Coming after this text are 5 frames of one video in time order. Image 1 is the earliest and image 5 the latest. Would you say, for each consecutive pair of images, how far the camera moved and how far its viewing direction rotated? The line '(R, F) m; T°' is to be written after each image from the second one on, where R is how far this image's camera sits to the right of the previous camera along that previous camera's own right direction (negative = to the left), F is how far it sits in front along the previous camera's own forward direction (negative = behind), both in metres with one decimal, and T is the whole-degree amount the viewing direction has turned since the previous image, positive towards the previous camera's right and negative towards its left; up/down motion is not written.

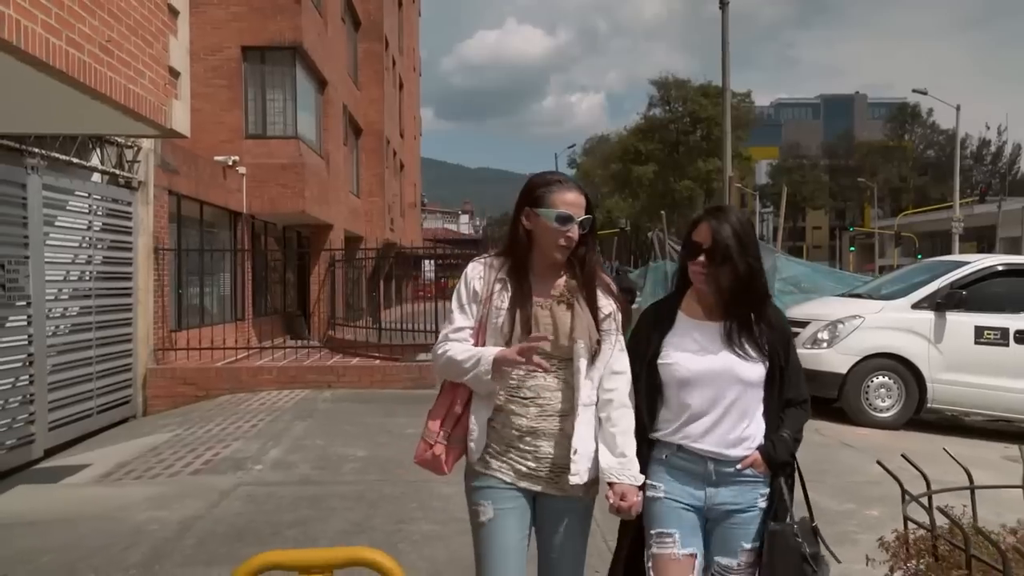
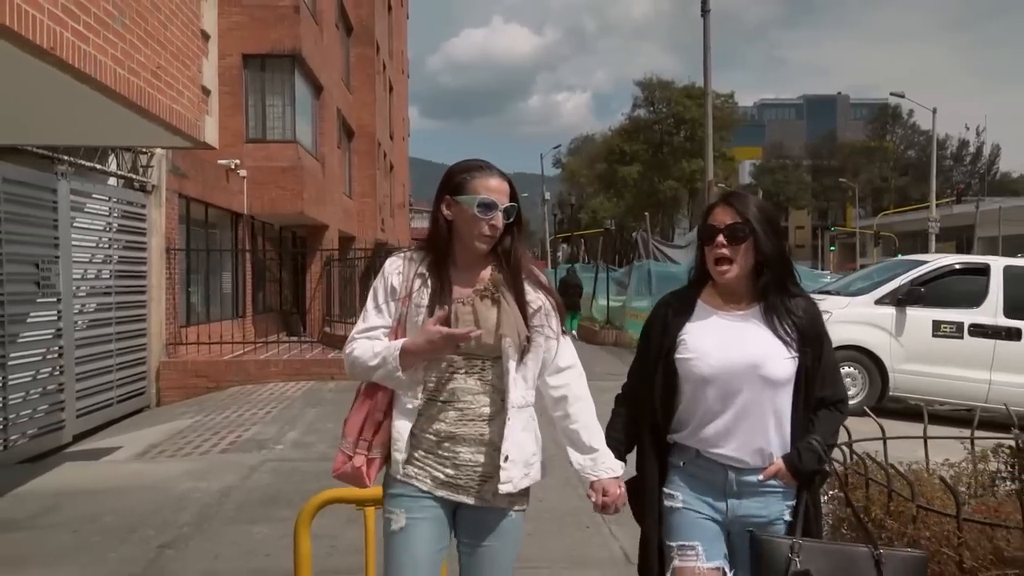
(-0.1, -0.7) m; +1°
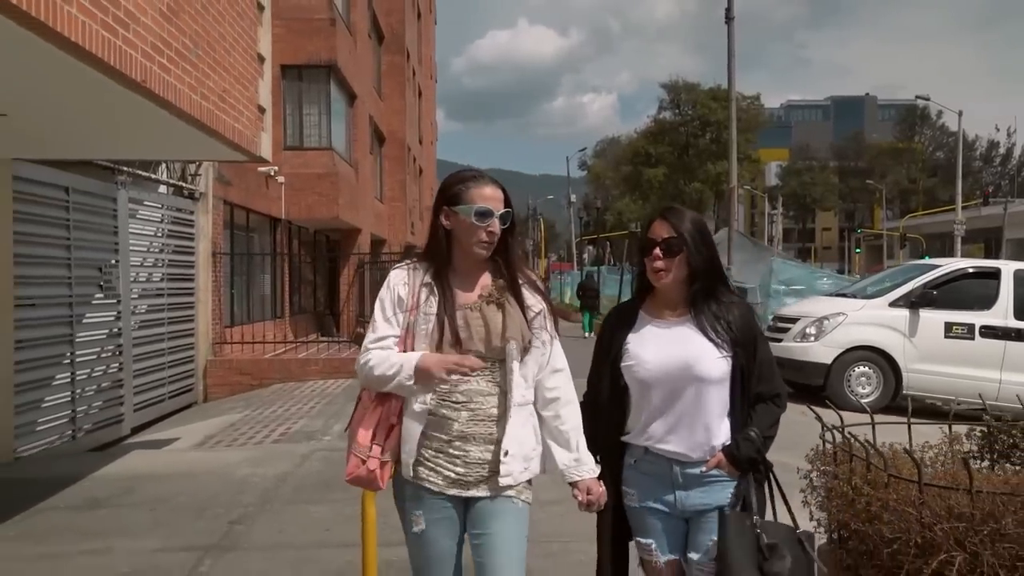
(0.0, -0.5) m; -2°
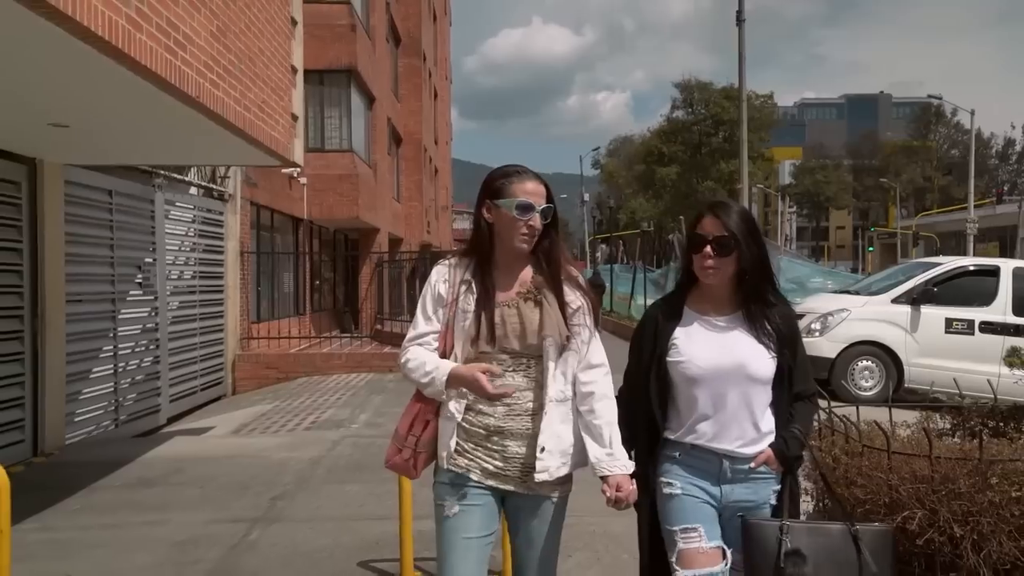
(0.0, -0.5) m; -1°
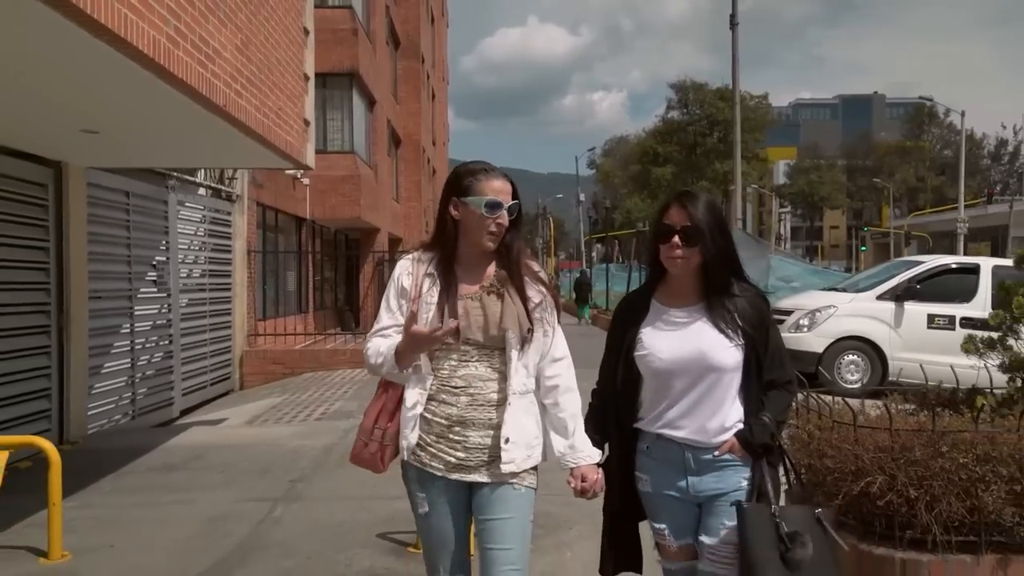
(-0.1, -0.4) m; 0°
